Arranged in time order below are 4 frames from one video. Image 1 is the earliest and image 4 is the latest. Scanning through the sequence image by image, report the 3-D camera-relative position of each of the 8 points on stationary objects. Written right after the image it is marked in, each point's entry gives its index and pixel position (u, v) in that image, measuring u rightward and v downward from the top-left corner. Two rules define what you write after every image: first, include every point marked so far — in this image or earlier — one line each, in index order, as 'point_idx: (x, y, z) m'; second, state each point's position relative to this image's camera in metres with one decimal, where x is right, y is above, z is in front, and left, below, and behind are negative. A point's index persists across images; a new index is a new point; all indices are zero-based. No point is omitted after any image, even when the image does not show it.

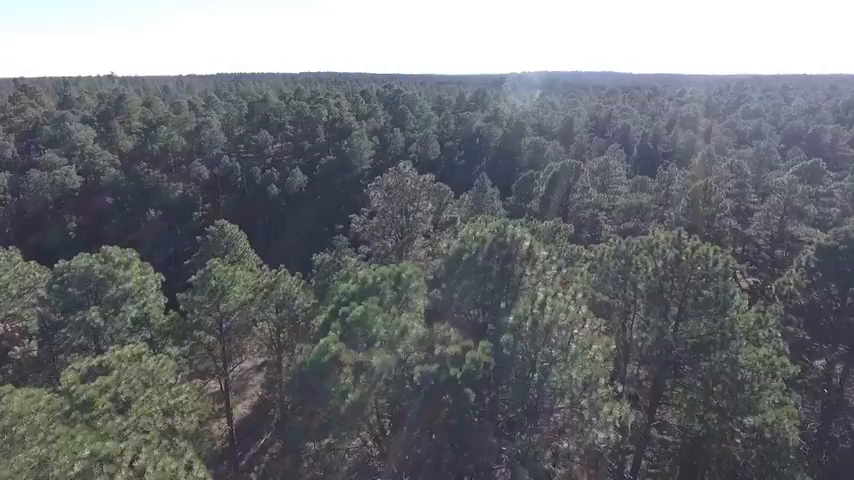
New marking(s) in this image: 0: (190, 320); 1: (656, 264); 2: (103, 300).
0: (-7.7, -2.6, +16.9) m
1: (+6.2, -0.6, +14.2) m
2: (-10.7, -1.9, +17.2) m
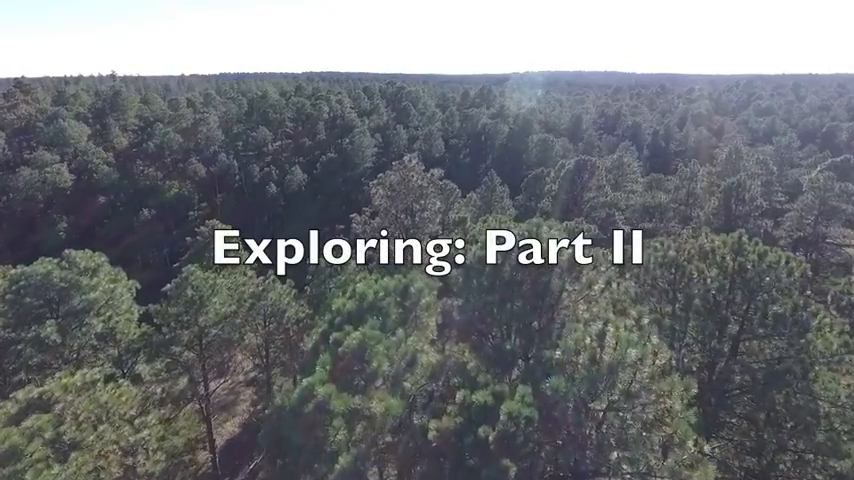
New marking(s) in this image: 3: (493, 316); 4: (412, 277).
0: (-7.4, -2.7, +14.7) m
1: (+6.5, -0.7, +11.9) m
2: (-10.4, -2.0, +14.9) m
3: (+1.3, -1.5, +9.7) m
4: (-0.3, -0.9, +11.0) m
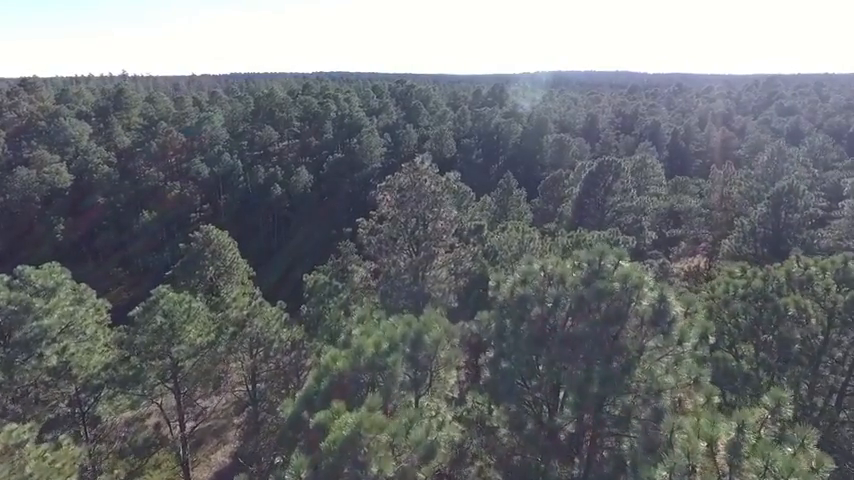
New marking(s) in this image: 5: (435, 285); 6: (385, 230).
0: (-7.1, -3.1, +12.3) m
1: (+6.8, -1.2, +9.3) m
2: (-10.1, -2.4, +12.6) m
3: (+1.5, -1.9, +7.2) m
4: (0.0, -1.3, +8.5) m
5: (+0.3, -1.5, +17.0) m
6: (-1.5, +0.3, +18.5) m
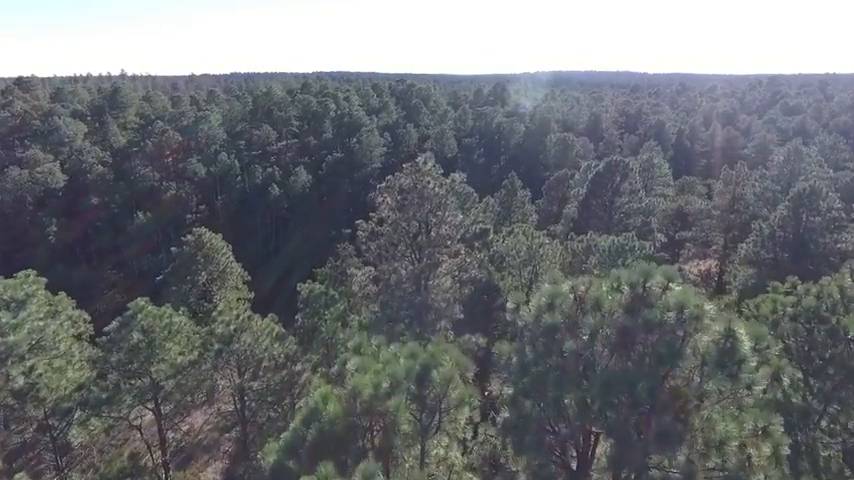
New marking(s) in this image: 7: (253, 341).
0: (-7.0, -3.3, +11.2) m
1: (+6.9, -1.4, +8.2) m
2: (-10.0, -2.6, +11.5) m
3: (+1.6, -2.1, +6.1) m
4: (+0.1, -1.5, +7.3) m
5: (+0.4, -1.7, +15.9) m
6: (-1.4, +0.2, +17.4) m
7: (-4.3, -2.5, +13.0) m
